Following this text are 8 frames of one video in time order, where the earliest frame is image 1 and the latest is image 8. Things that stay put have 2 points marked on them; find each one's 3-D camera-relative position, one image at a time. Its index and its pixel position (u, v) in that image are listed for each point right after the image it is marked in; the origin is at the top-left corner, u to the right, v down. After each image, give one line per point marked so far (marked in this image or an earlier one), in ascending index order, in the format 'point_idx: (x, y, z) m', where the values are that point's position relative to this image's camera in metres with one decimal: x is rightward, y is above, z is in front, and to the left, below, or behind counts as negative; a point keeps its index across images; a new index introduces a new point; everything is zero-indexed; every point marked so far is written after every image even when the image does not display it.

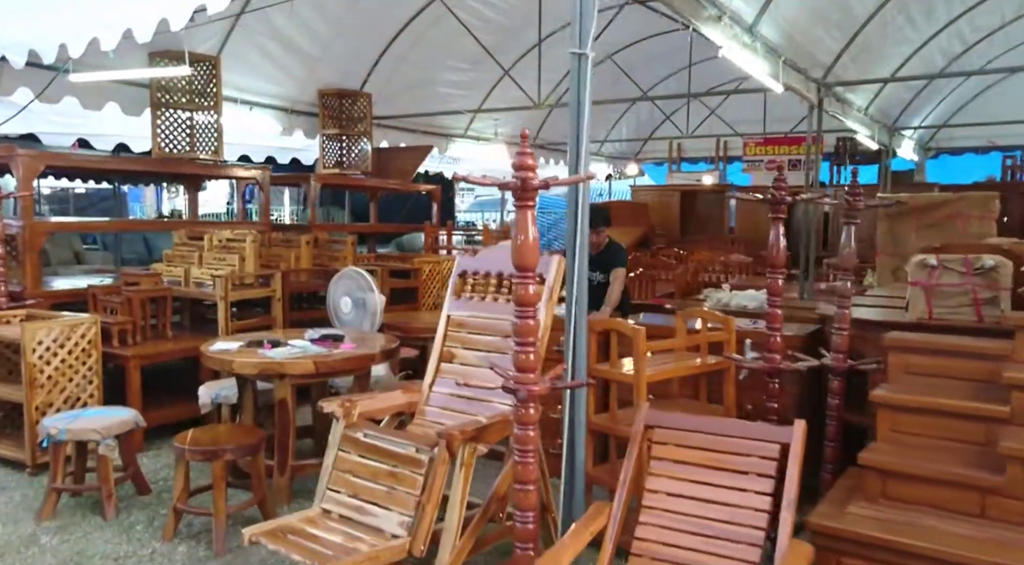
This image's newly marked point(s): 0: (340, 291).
0: (-1.0, -0.1, +5.0) m
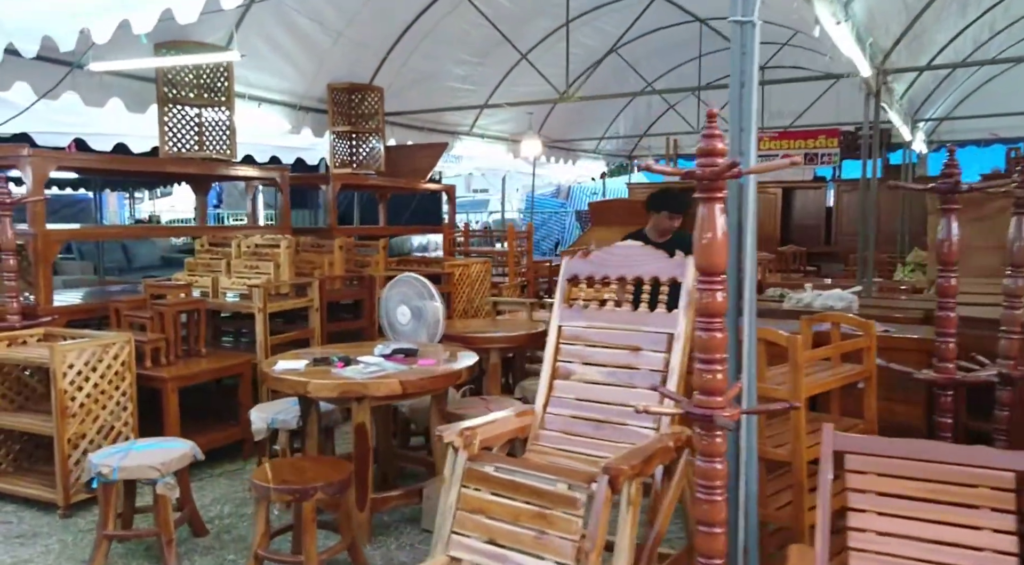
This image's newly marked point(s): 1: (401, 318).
0: (-0.7, -0.1, +4.5) m
1: (-0.6, -0.2, +4.5) m
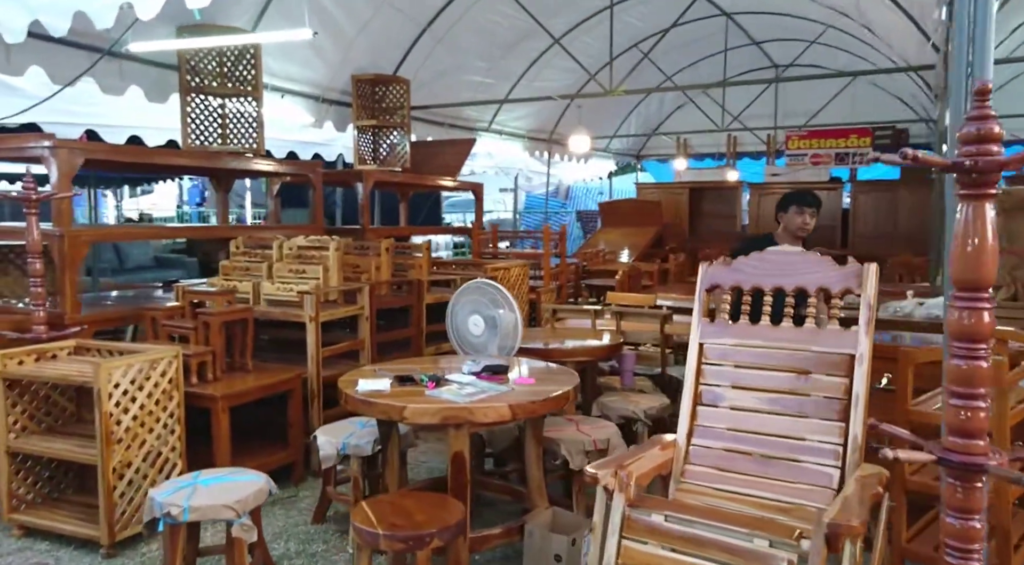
0: (-0.2, -0.2, +4.1) m
1: (-0.2, -0.2, +4.1) m
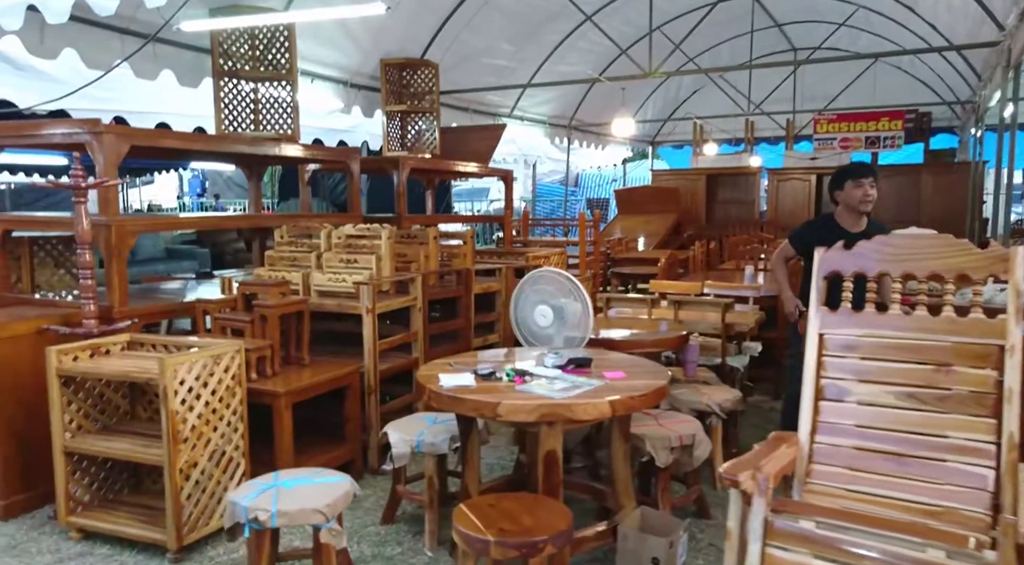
0: (+0.1, -0.1, +3.9) m
1: (+0.1, -0.2, +3.9) m
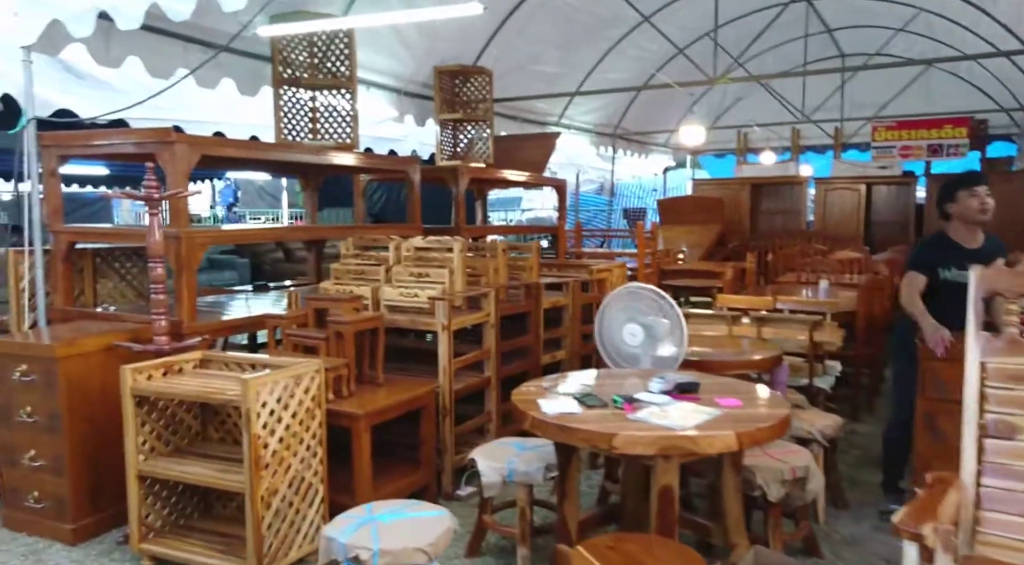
0: (+0.5, -0.2, +3.7) m
1: (+0.5, -0.3, +3.7) m
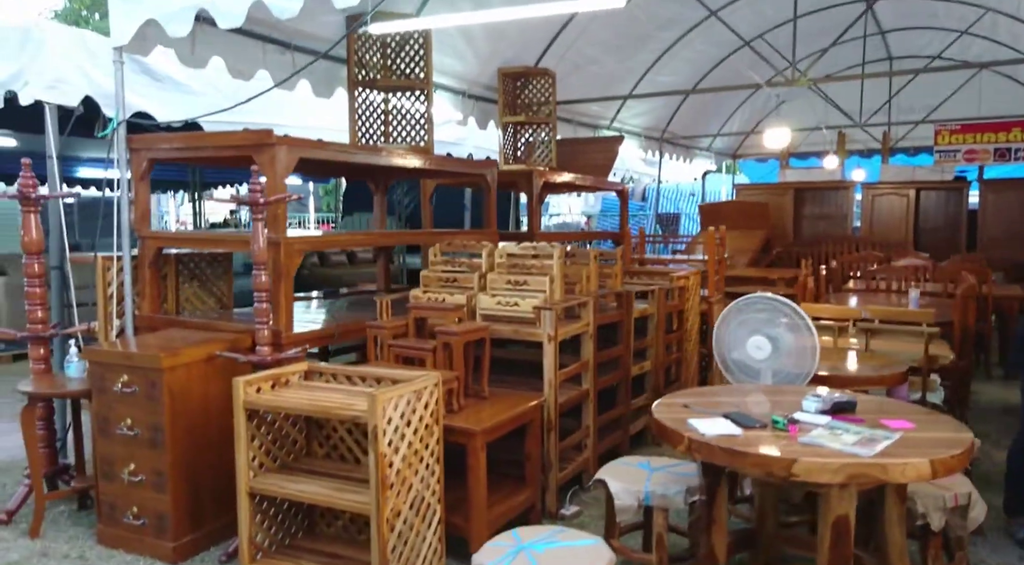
0: (+1.0, -0.2, +3.5) m
1: (+1.0, -0.3, +3.5) m
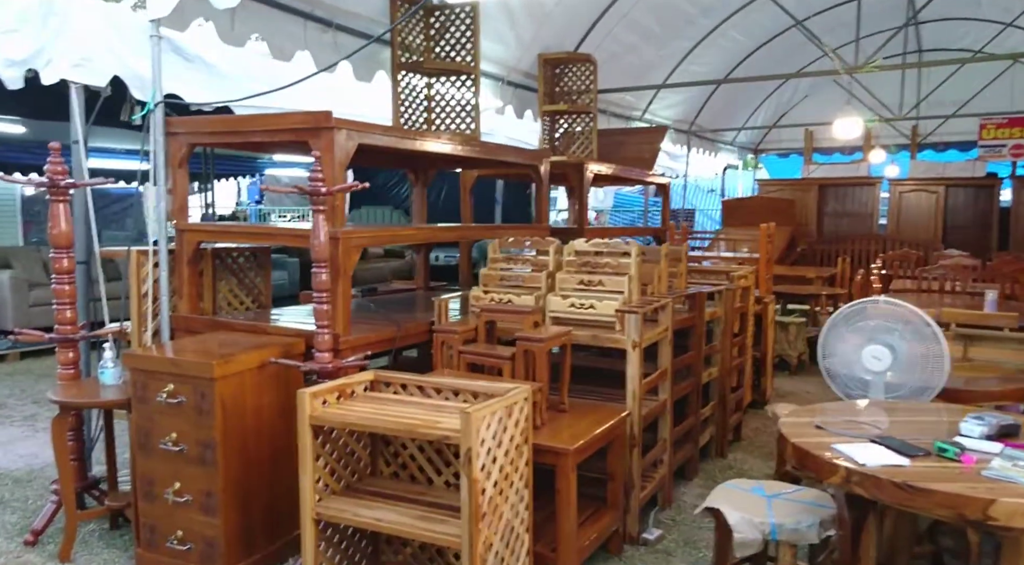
0: (+1.3, -0.2, +3.2) m
1: (+1.4, -0.3, +3.2) m
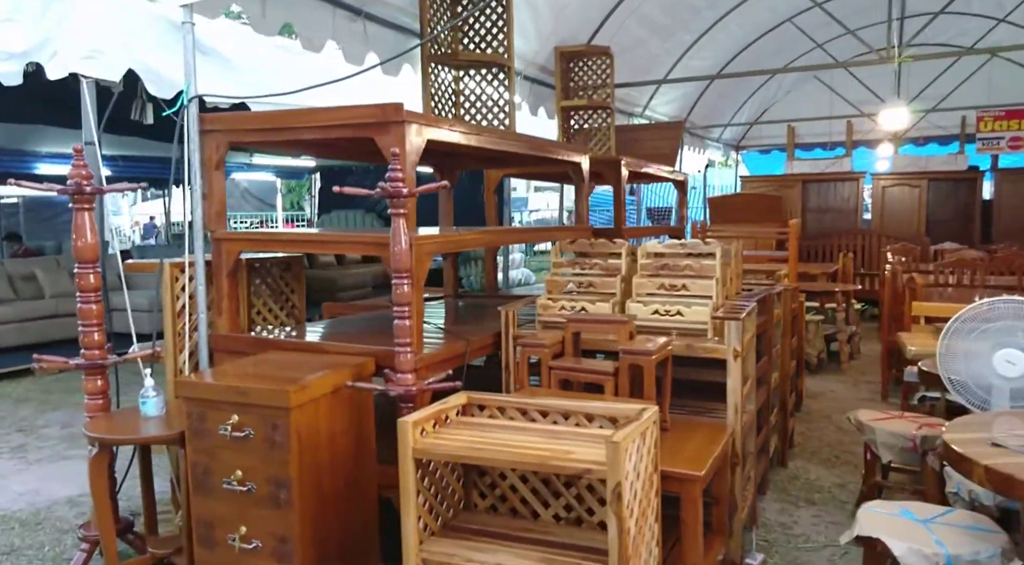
0: (+1.7, -0.2, +3.0) m
1: (+1.8, -0.3, +2.9) m
